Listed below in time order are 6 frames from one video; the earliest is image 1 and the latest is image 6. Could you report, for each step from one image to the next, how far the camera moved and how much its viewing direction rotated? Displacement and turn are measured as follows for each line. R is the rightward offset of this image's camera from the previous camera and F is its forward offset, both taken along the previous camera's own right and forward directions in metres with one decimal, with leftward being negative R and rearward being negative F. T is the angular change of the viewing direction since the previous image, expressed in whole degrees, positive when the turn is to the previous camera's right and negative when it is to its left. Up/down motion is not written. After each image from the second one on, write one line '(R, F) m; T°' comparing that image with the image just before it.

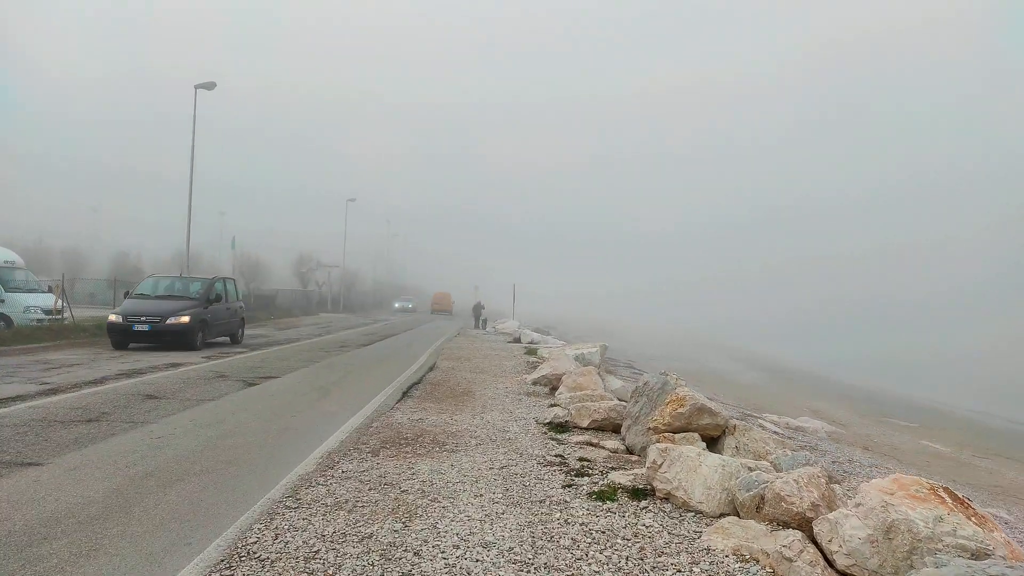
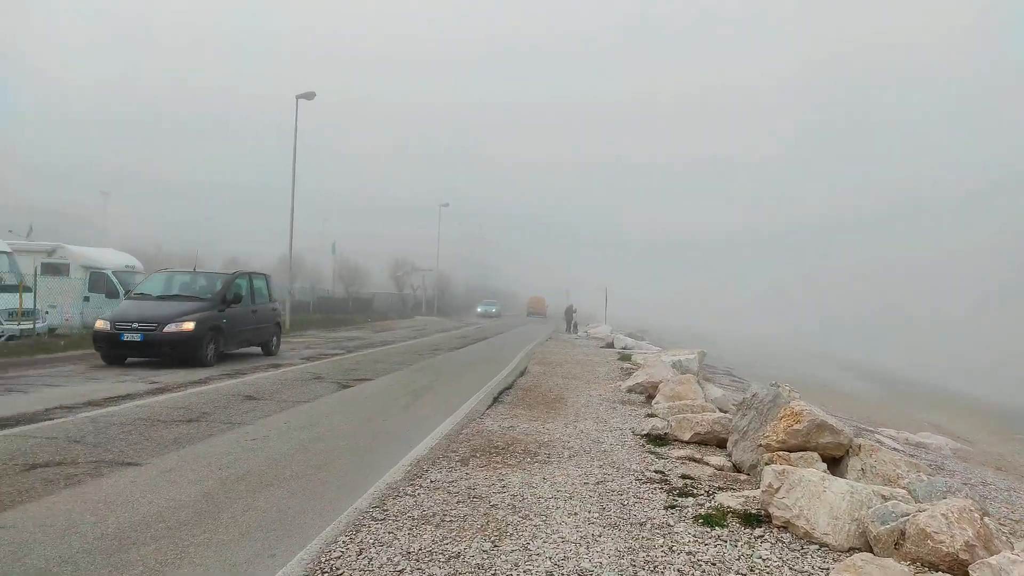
(-0.1, +0.4) m; -8°
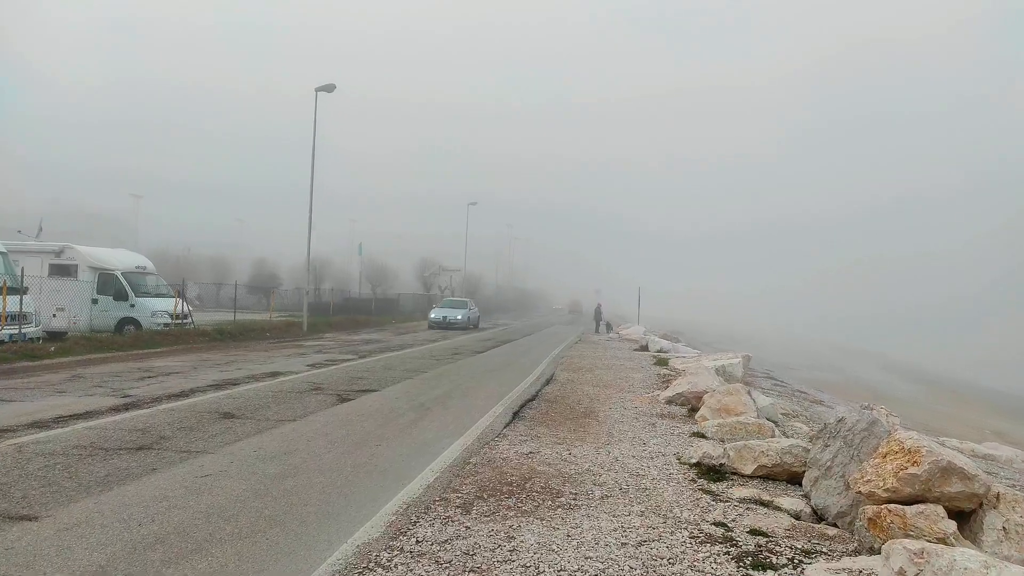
(+0.1, +1.6) m; -3°
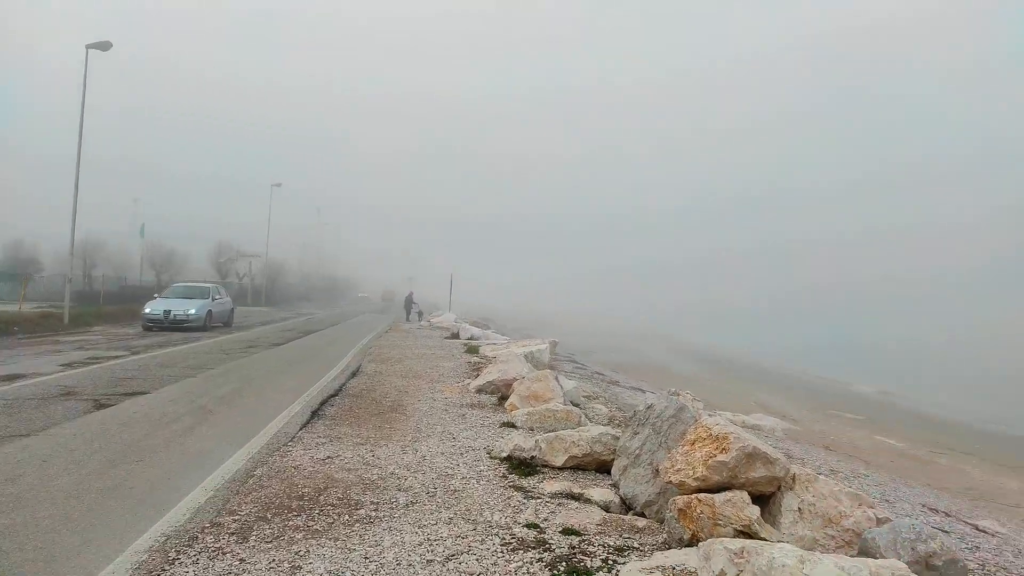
(+0.2, +0.7) m; +17°
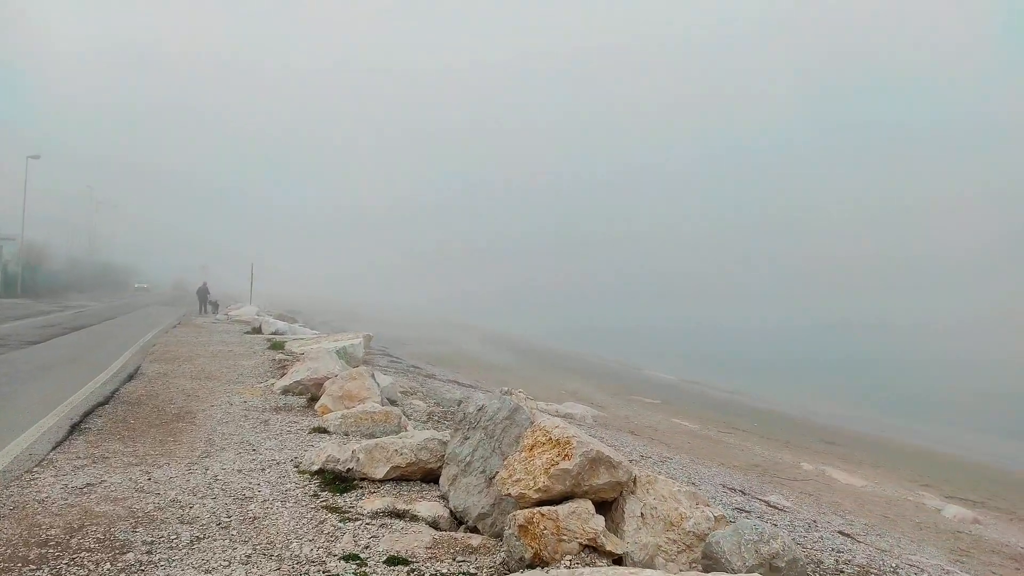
(0.0, +0.7) m; +17°
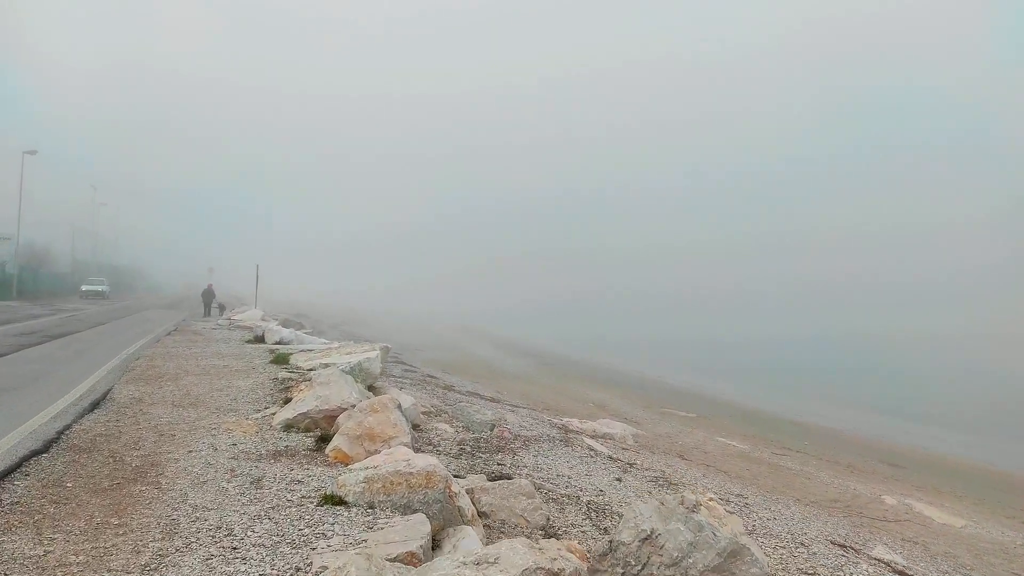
(-0.9, +2.7) m; -1°
